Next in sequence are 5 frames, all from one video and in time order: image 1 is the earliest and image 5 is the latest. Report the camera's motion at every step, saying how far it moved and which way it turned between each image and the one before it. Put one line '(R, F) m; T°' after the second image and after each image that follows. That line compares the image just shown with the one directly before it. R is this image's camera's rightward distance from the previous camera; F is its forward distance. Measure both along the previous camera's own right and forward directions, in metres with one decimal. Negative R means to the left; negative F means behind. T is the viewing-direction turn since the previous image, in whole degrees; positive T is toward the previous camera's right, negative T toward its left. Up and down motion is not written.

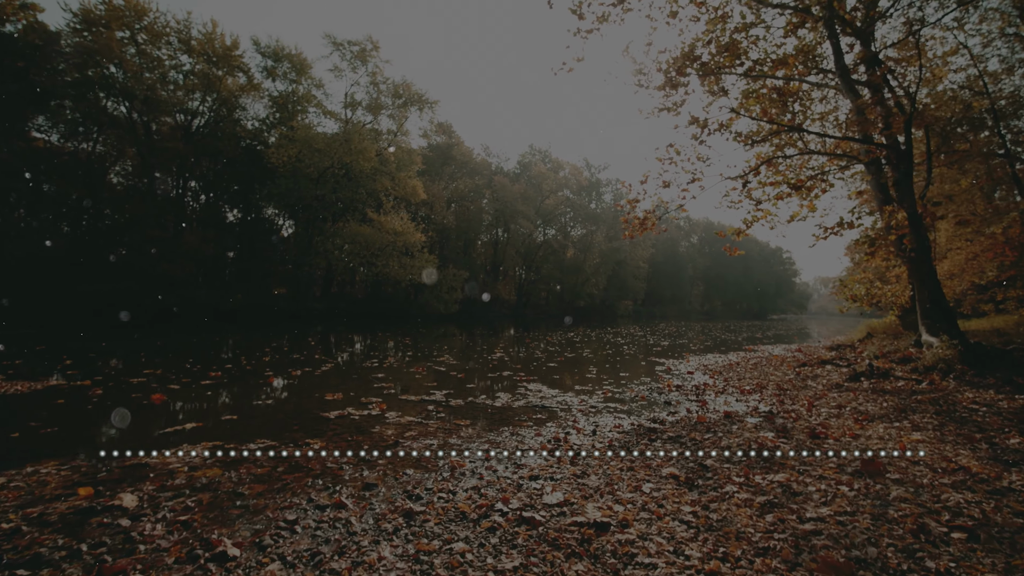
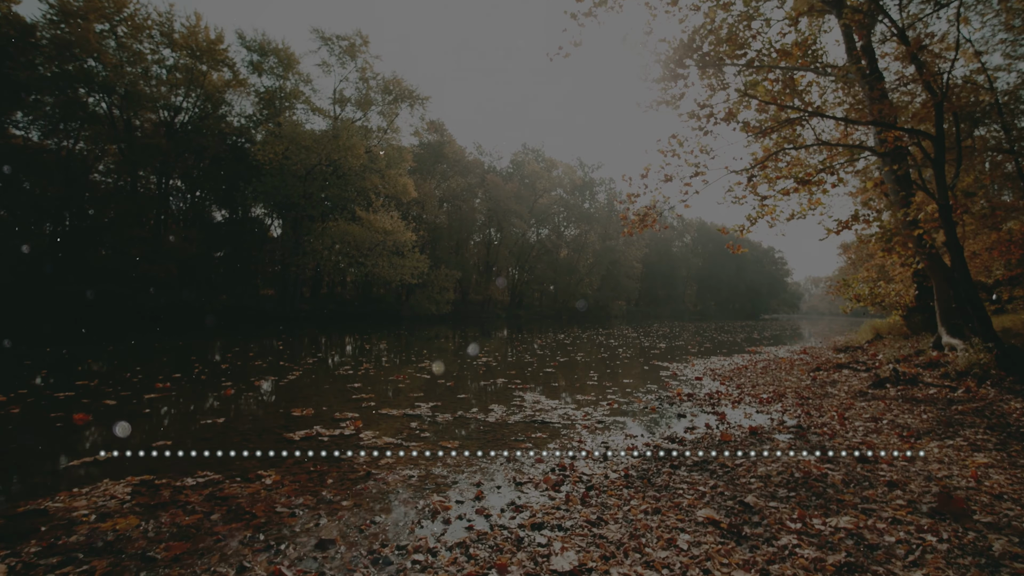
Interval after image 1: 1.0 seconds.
(0.0, +0.6) m; +1°
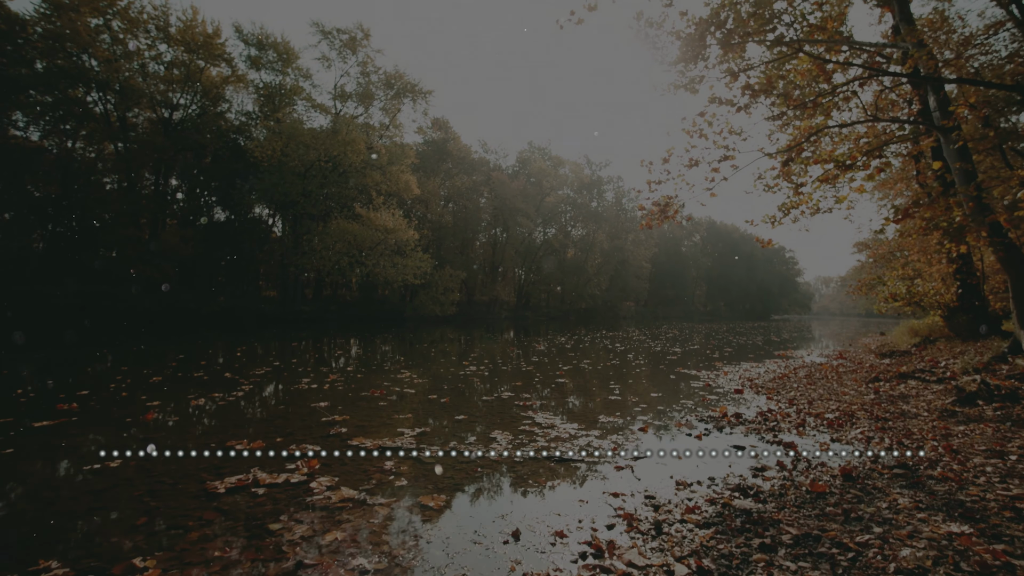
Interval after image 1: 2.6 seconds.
(0.0, +1.1) m; -1°
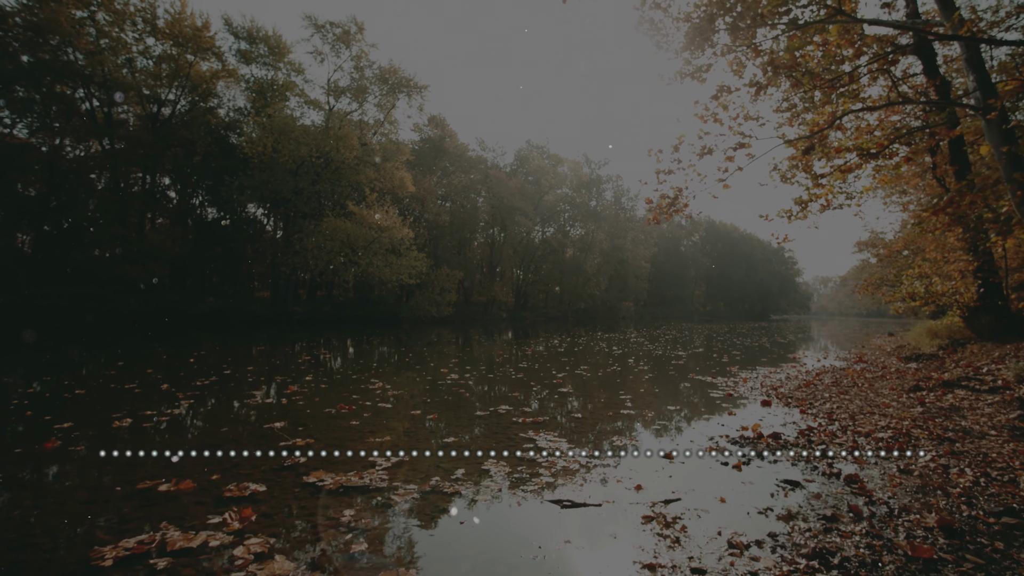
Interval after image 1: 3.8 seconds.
(0.0, +0.7) m; 0°
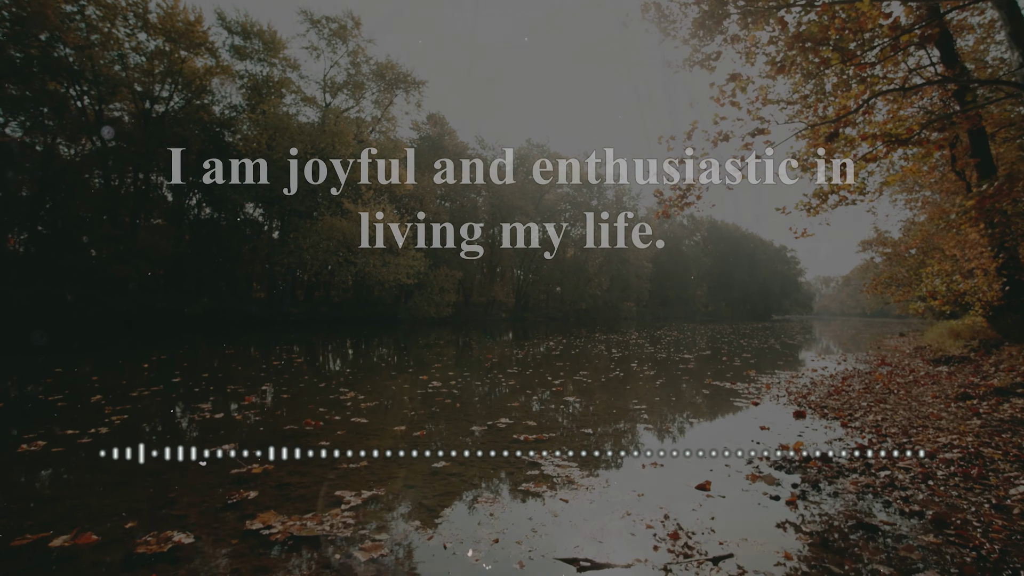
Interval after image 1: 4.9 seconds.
(0.0, +0.6) m; 0°
